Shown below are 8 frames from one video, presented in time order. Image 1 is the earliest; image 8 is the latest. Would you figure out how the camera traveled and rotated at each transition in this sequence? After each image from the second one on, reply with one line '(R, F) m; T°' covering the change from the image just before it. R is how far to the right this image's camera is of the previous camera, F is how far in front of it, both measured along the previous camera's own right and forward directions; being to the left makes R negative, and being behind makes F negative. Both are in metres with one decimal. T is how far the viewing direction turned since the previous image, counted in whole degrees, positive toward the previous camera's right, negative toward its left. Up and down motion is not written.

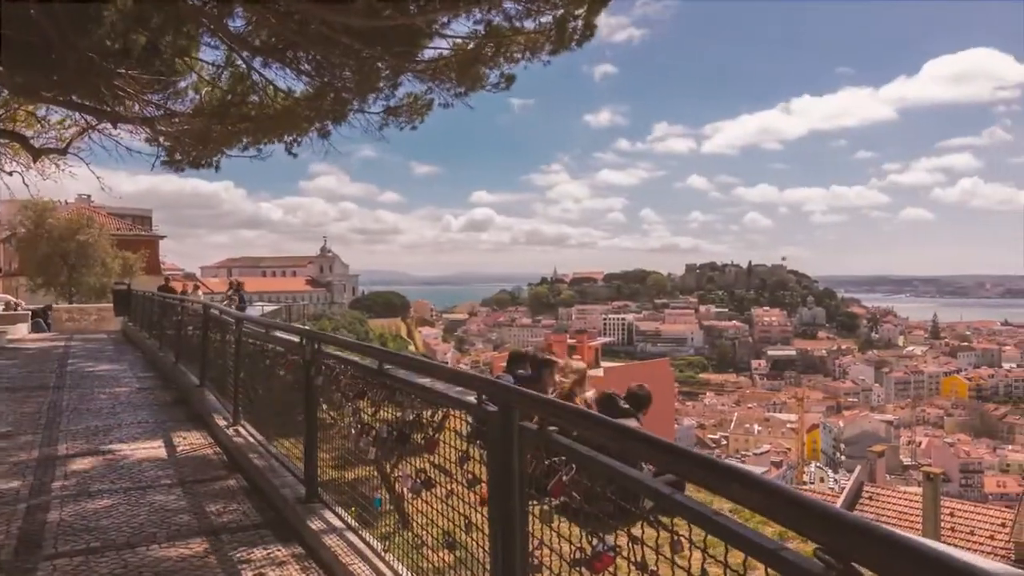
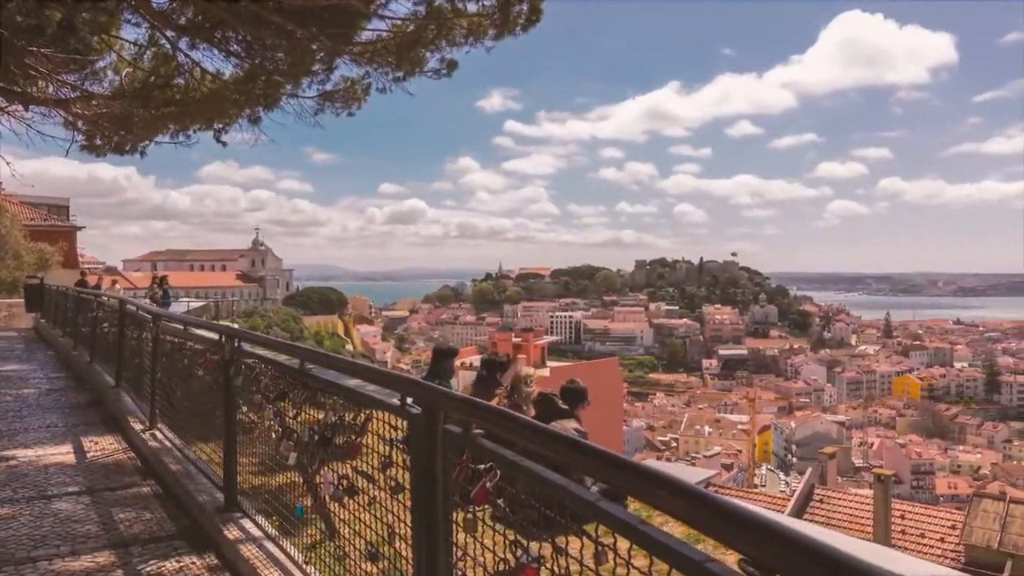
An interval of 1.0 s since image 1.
(+0.2, +0.4) m; +3°
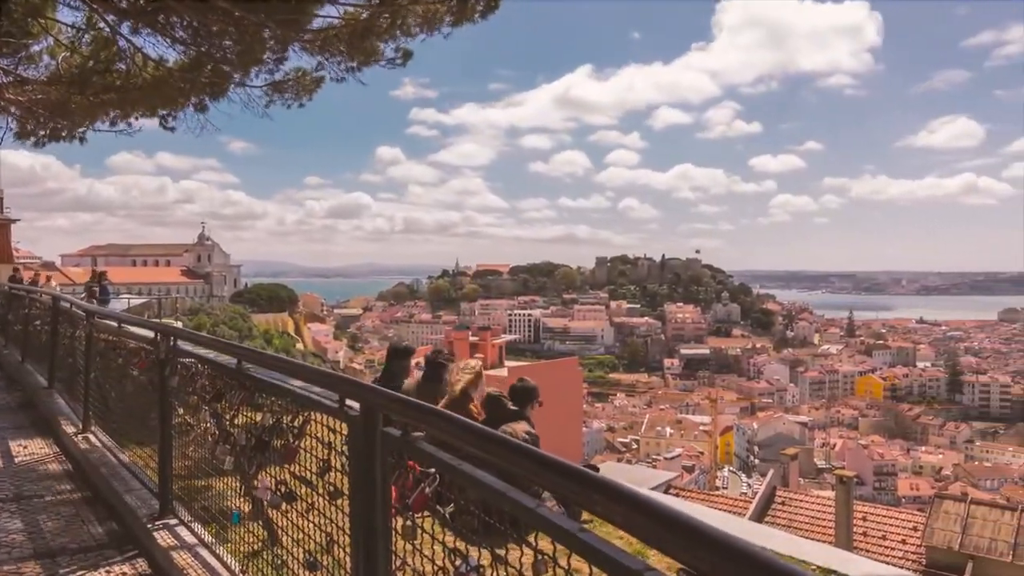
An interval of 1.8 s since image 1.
(+0.2, +0.3) m; +2°
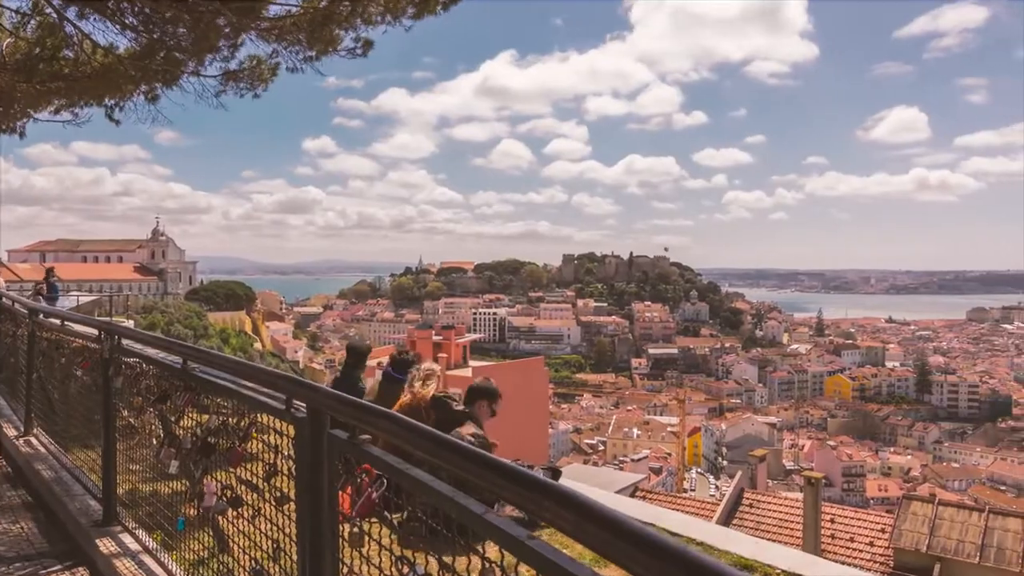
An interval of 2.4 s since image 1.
(+0.2, +0.2) m; +2°
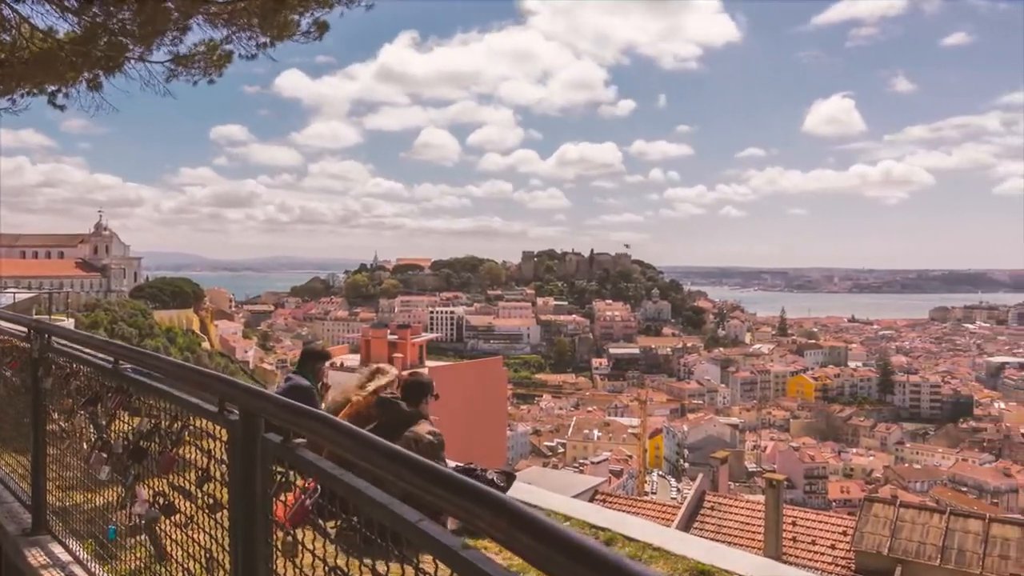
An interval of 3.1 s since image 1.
(+0.2, +0.2) m; +2°
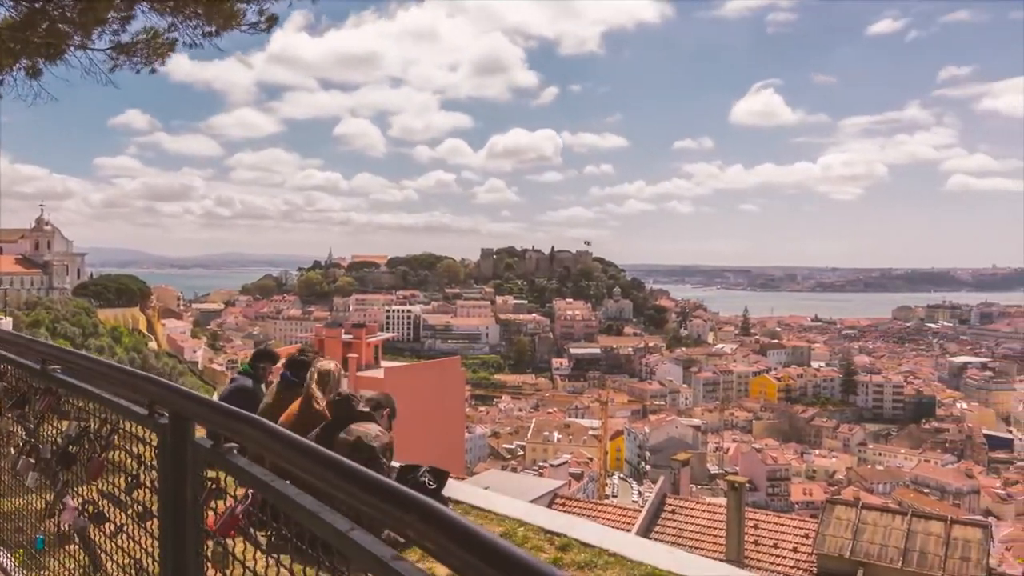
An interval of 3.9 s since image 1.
(+0.2, +0.2) m; +2°
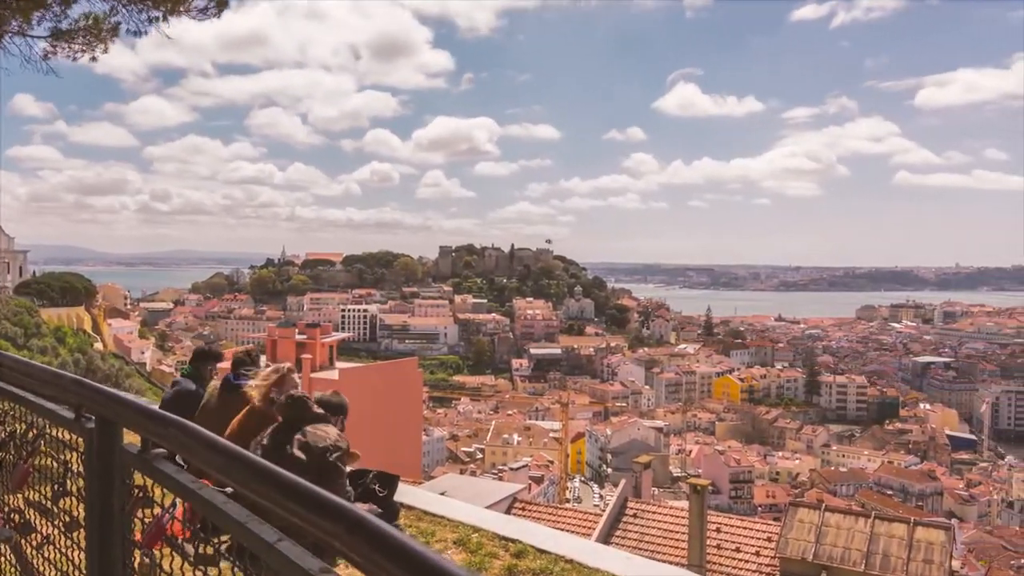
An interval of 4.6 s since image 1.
(+0.2, +0.2) m; +1°
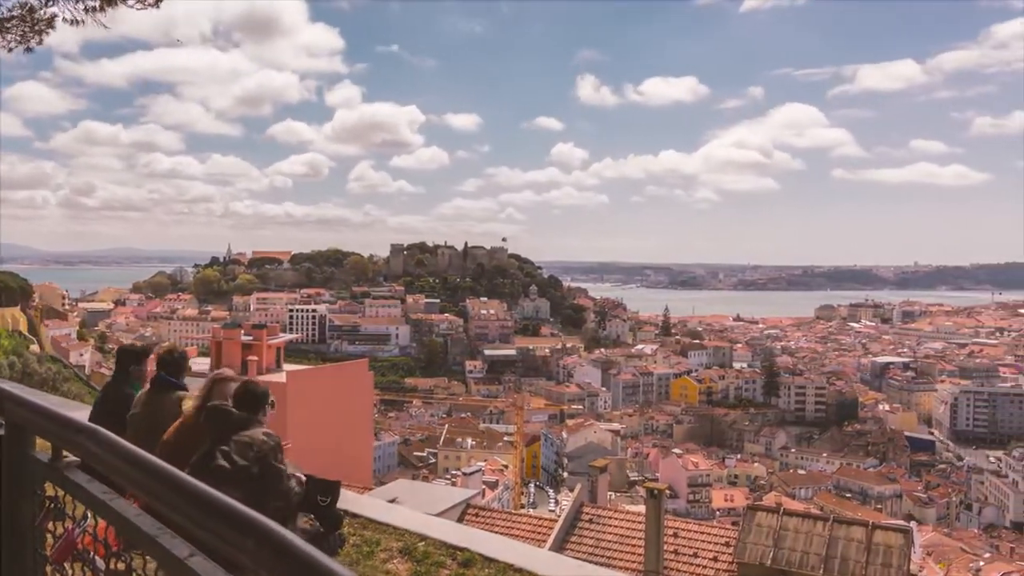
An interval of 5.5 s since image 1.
(+0.3, +0.2) m; +1°
